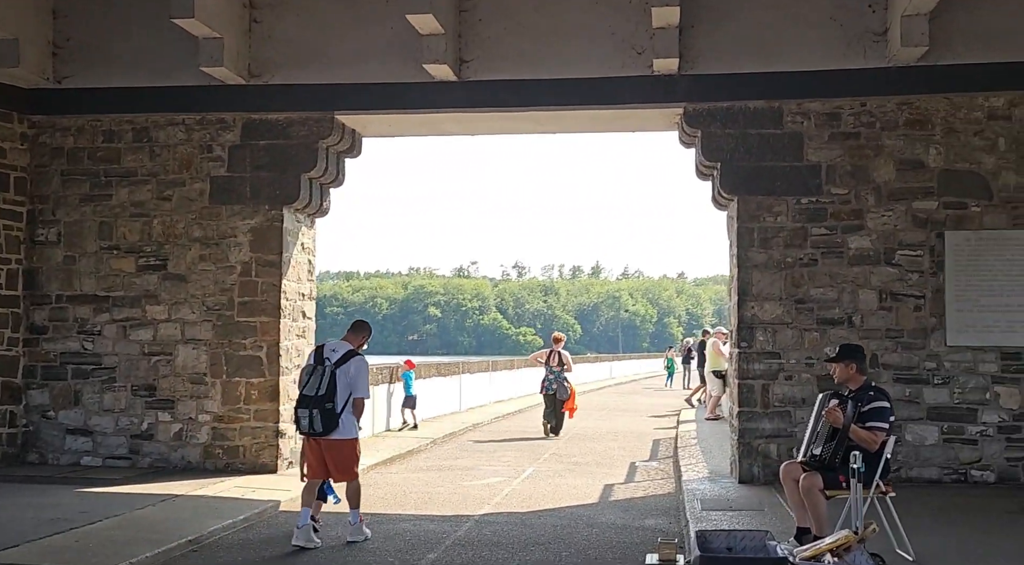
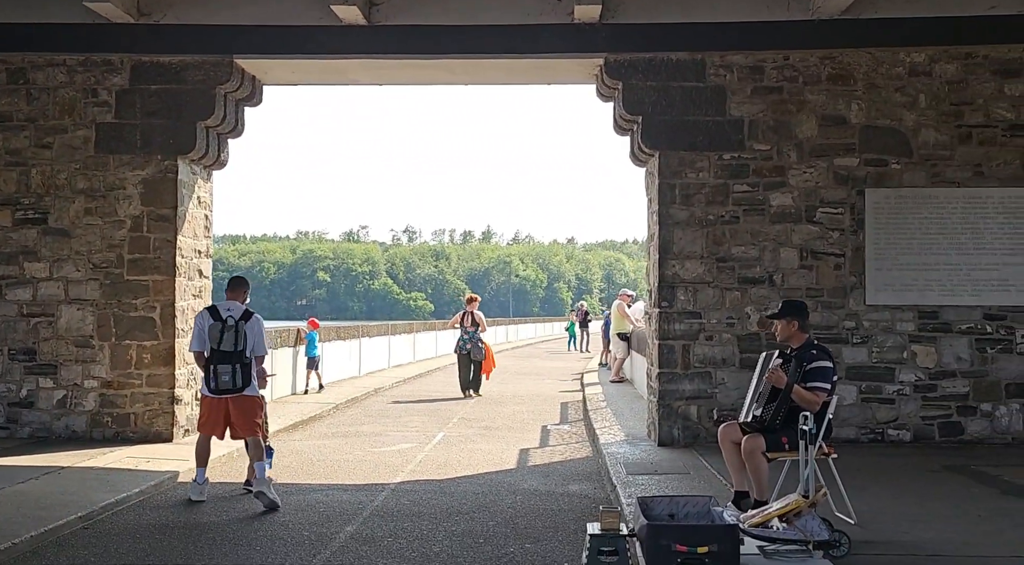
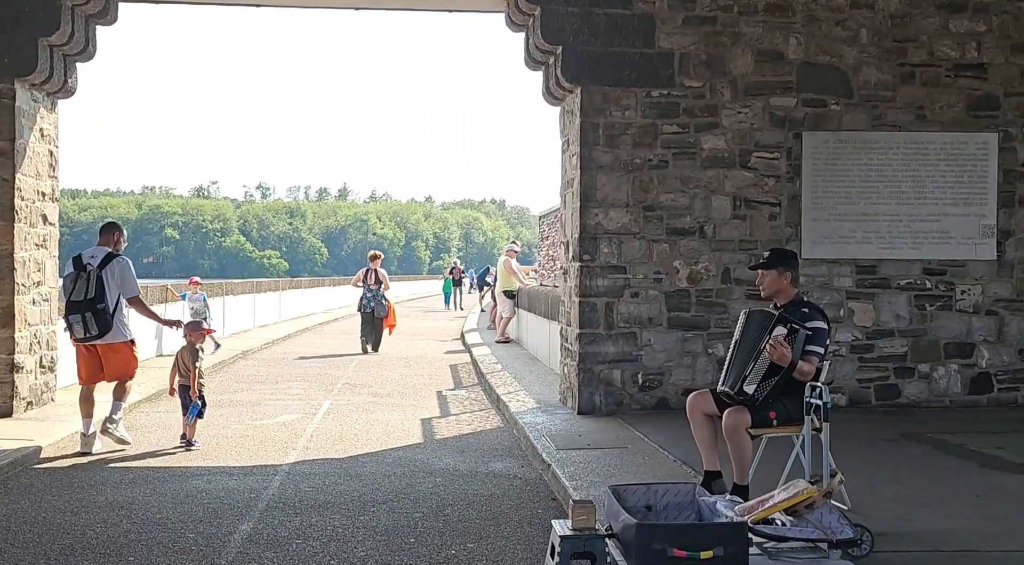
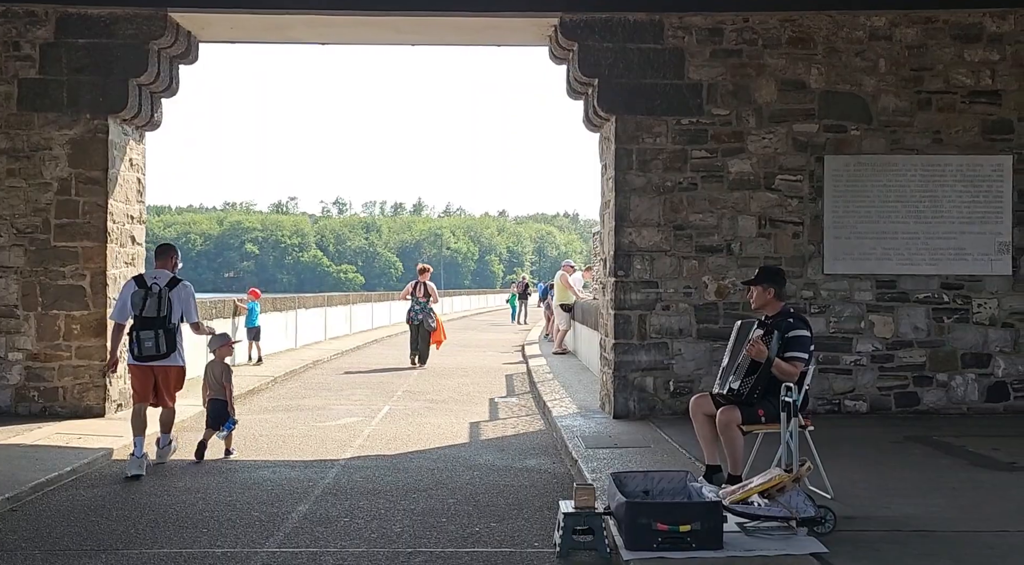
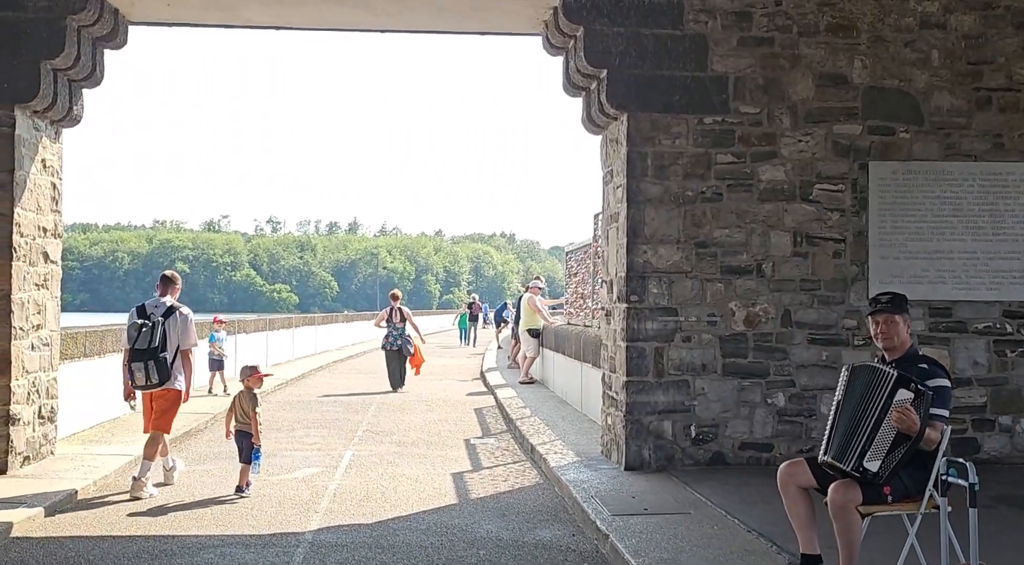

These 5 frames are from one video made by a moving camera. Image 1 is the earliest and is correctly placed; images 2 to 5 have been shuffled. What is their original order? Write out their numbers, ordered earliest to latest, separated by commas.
2, 4, 3, 5
